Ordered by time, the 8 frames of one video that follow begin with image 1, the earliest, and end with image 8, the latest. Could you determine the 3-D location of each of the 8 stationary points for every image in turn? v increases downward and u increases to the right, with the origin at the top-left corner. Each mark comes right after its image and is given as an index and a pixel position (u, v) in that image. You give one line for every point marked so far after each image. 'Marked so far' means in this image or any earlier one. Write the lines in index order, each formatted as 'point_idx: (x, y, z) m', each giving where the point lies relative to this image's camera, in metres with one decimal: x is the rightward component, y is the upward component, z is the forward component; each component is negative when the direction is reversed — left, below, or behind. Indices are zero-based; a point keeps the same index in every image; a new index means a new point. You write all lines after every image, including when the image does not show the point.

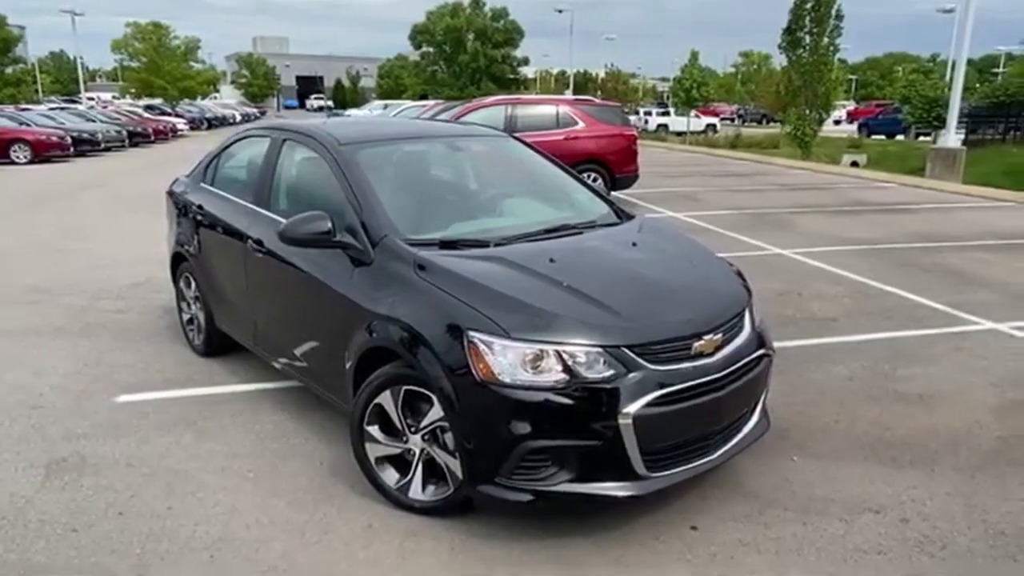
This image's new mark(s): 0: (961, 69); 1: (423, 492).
0: (+11.1, +5.4, +18.0) m
1: (-0.4, -1.0, +3.5) m
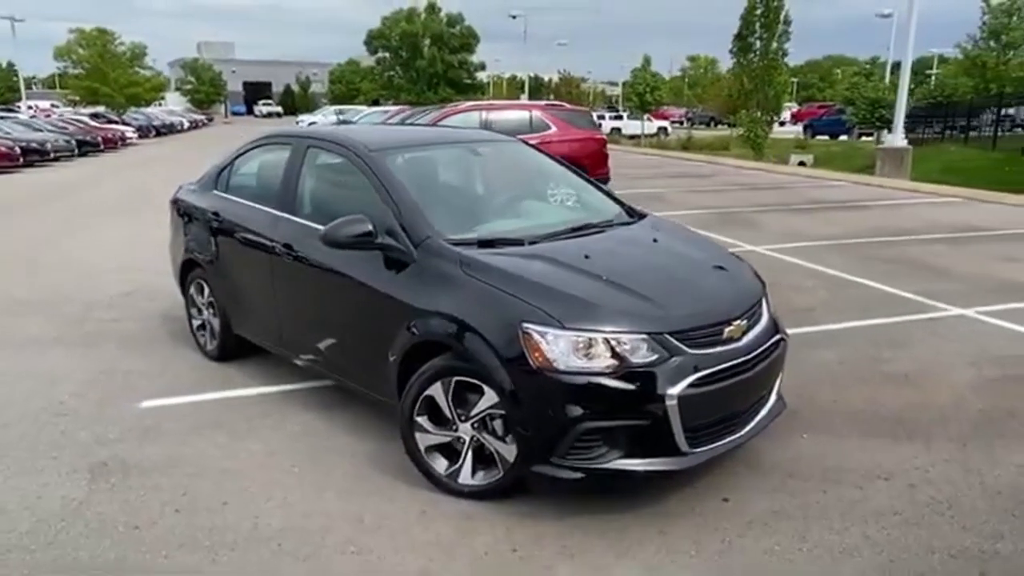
0: (+10.2, +5.6, +19.0) m
1: (-0.2, -1.0, +3.8) m
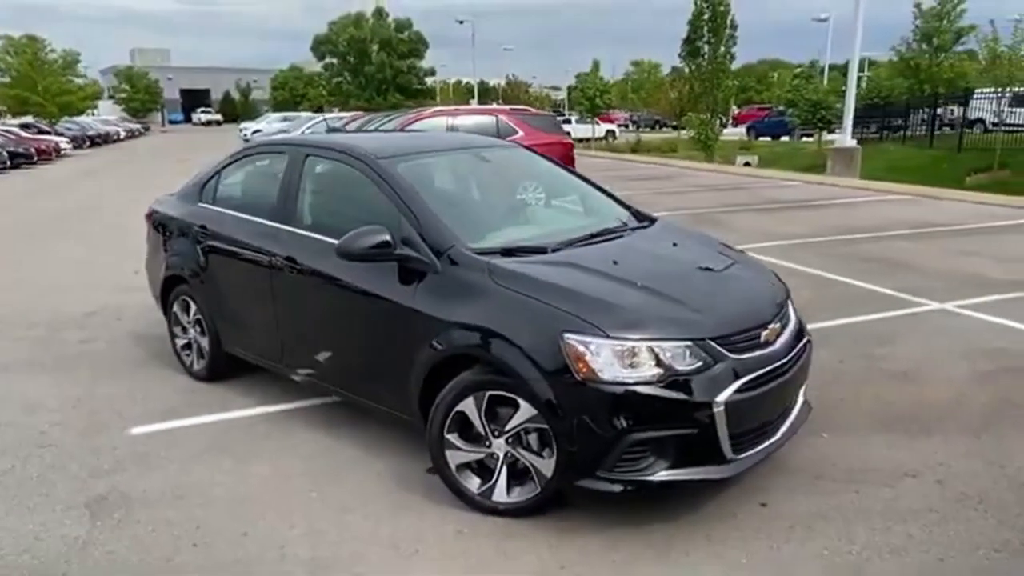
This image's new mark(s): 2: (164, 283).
0: (+9.1, +5.7, +19.6) m
1: (0.0, -1.0, +3.6) m
2: (-2.7, 0.0, +5.8) m
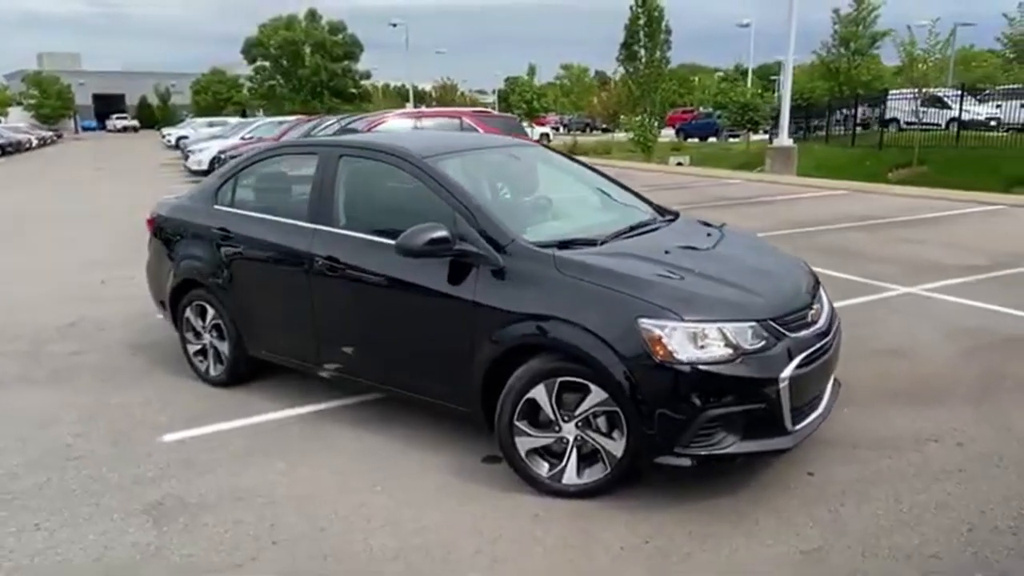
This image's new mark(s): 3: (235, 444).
0: (+7.7, +5.9, +20.5) m
1: (+0.3, -1.0, +3.8) m
2: (-2.6, 0.0, +5.7) m
3: (-1.7, -1.0, +4.6) m
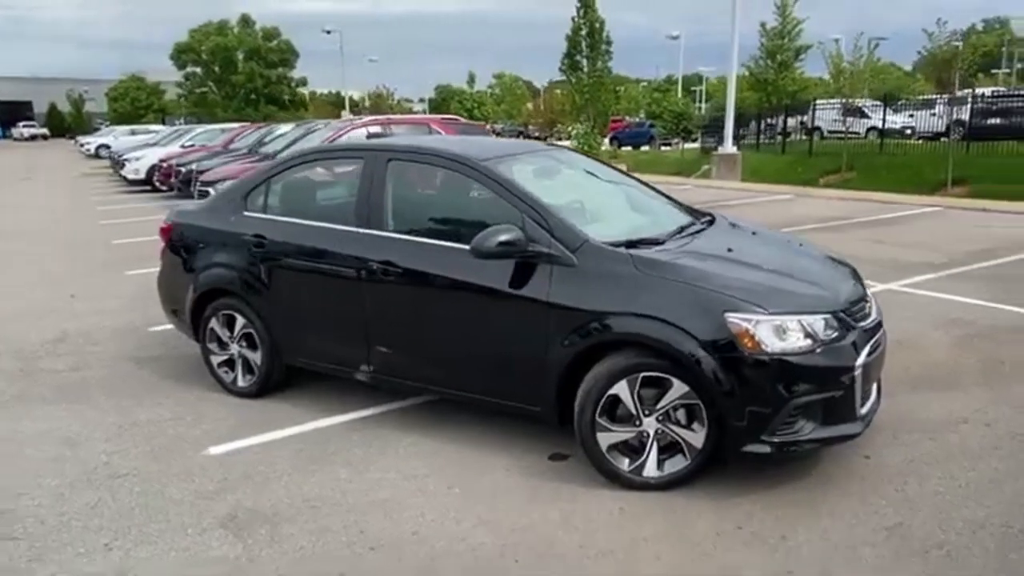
0: (+6.3, +5.9, +21.3) m
1: (+0.8, -1.0, +3.9) m
2: (-2.4, -0.1, +5.5) m
3: (-1.4, -1.0, +4.5) m
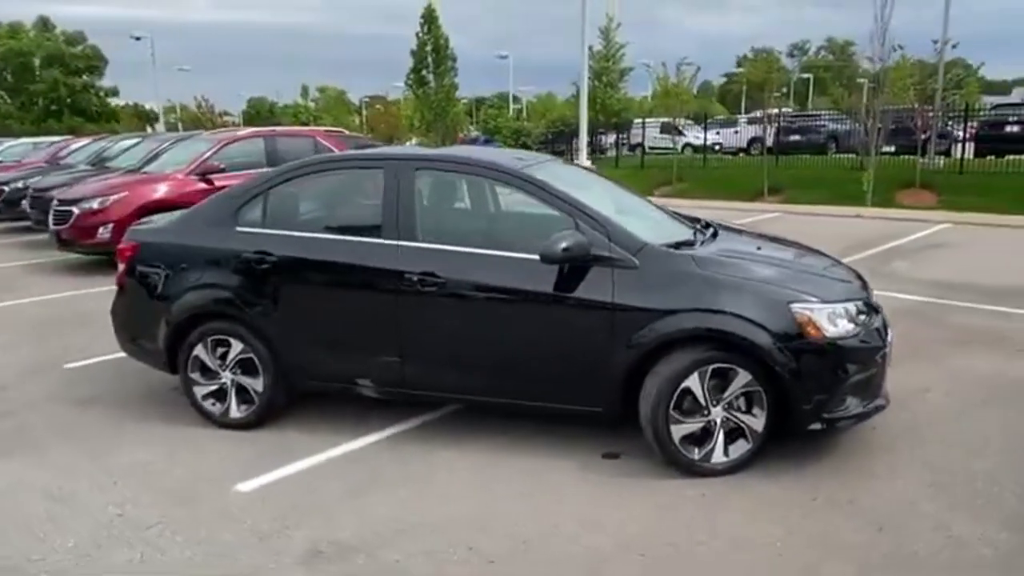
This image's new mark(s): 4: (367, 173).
0: (+2.1, +5.7, +22.5) m
1: (+1.2, -0.9, +4.1) m
2: (-2.3, -0.2, +5.0) m
3: (-1.0, -1.1, +4.3) m
4: (-1.0, +0.7, +4.7) m
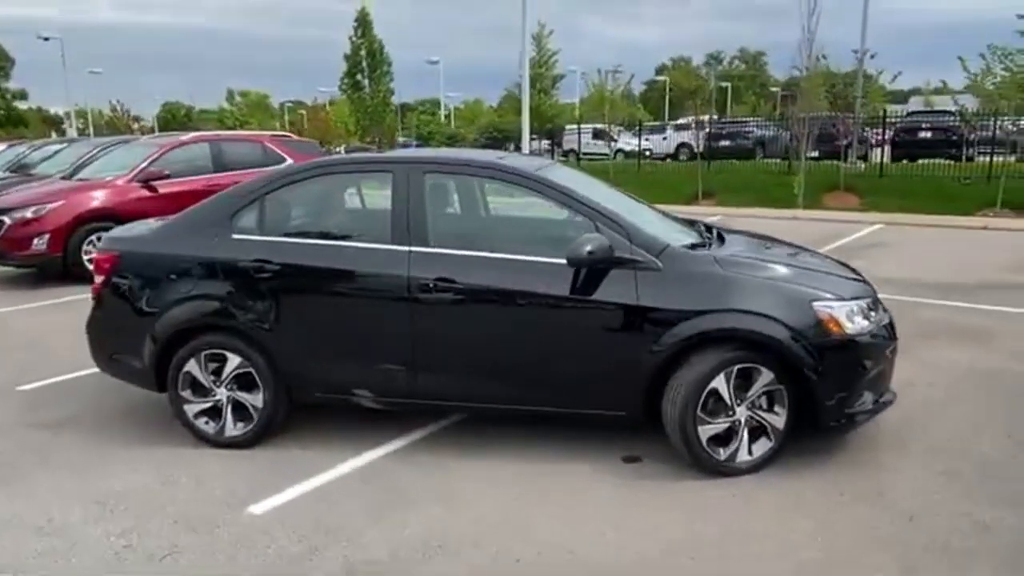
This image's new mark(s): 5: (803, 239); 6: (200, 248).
0: (+0.3, +5.5, +22.6) m
1: (+1.4, -0.9, +4.2) m
2: (-2.2, -0.3, +4.7) m
3: (-0.9, -1.2, +4.1) m
4: (-0.9, +0.7, +4.6) m
5: (+5.4, +0.9, +13.5) m
6: (-2.0, +0.3, +4.7) m
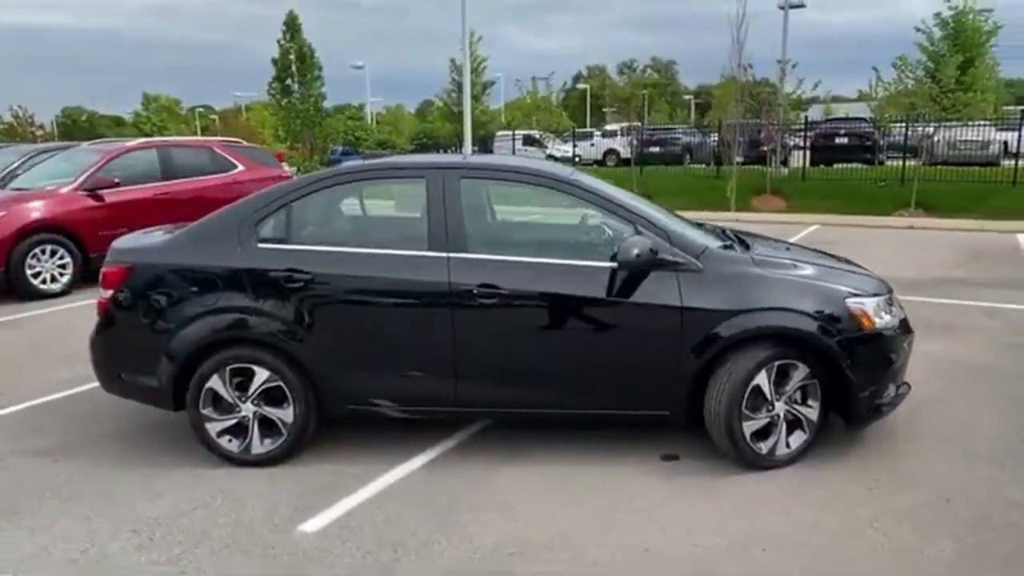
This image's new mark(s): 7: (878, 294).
0: (-1.6, +5.3, +22.6) m
1: (+1.6, -0.9, +4.3) m
2: (-2.0, -0.4, +4.5) m
3: (-0.6, -1.2, +4.0) m
4: (-0.7, +0.6, +4.5) m
5: (+4.6, +0.9, +14.0) m
6: (-1.8, +0.2, +4.5) m
7: (+2.2, 0.0, +4.4) m
